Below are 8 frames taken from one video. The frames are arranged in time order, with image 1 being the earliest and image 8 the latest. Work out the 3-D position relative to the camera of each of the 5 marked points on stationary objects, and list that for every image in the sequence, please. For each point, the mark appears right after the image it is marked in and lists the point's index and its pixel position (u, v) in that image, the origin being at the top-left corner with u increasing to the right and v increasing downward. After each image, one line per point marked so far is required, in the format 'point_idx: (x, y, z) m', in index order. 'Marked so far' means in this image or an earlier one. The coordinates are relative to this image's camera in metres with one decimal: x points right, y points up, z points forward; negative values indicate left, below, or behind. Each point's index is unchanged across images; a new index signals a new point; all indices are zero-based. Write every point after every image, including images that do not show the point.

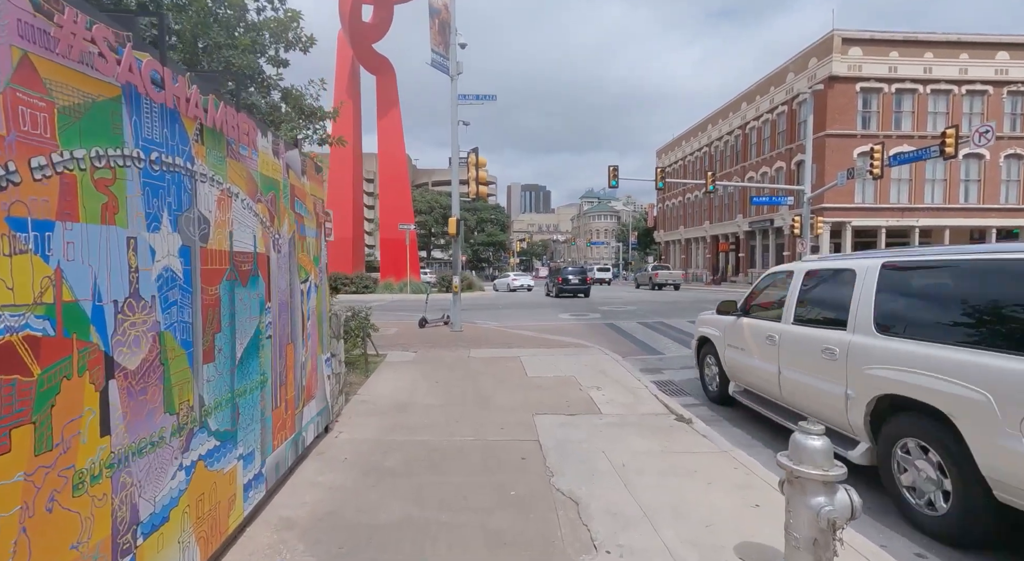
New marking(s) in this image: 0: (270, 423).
0: (-1.7, -1.0, +3.8) m
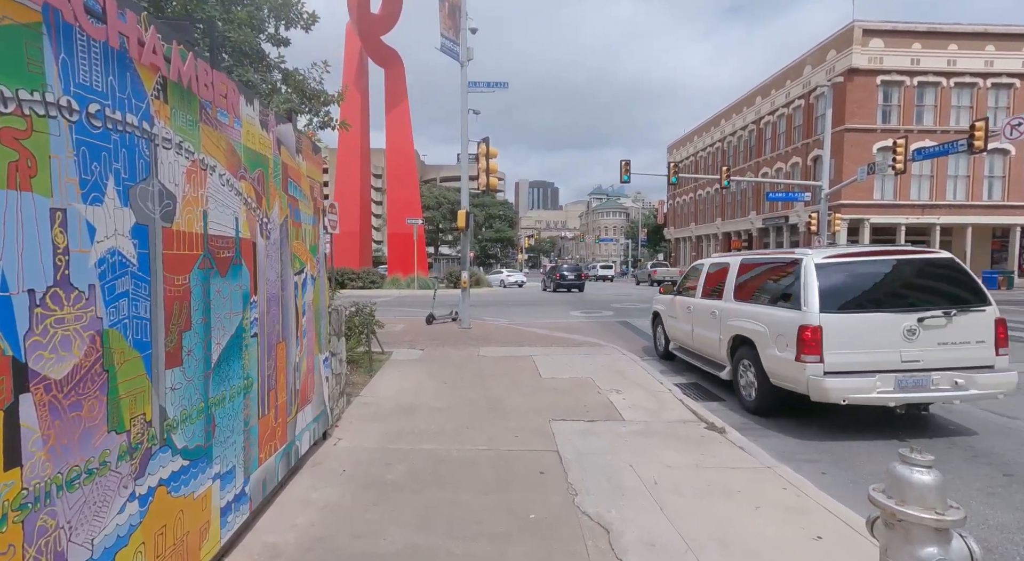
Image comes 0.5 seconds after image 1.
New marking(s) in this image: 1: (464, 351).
0: (-1.6, -0.9, +3.3) m
1: (-0.9, -1.3, +10.3) m
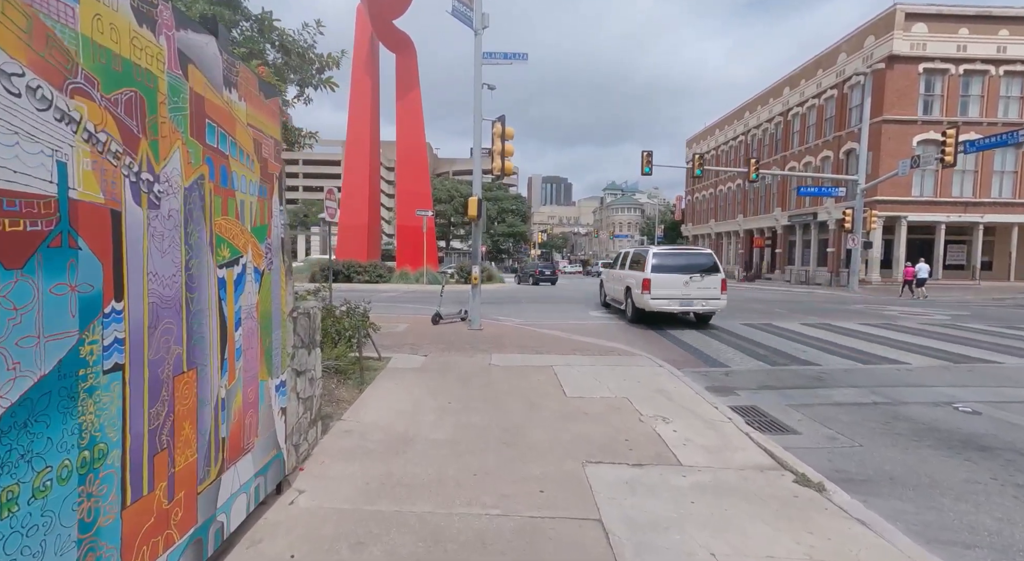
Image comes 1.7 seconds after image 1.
0: (-1.4, -0.9, +2.0) m
1: (-0.6, -1.2, +9.0) m
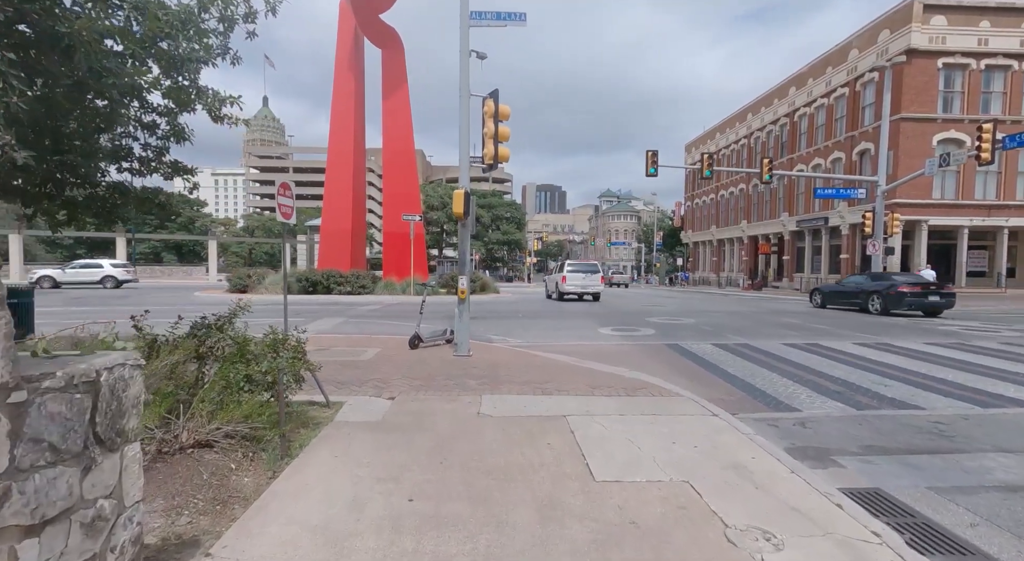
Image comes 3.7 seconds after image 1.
0: (-1.4, -1.0, -0.3) m
1: (-0.6, -1.4, +6.6) m
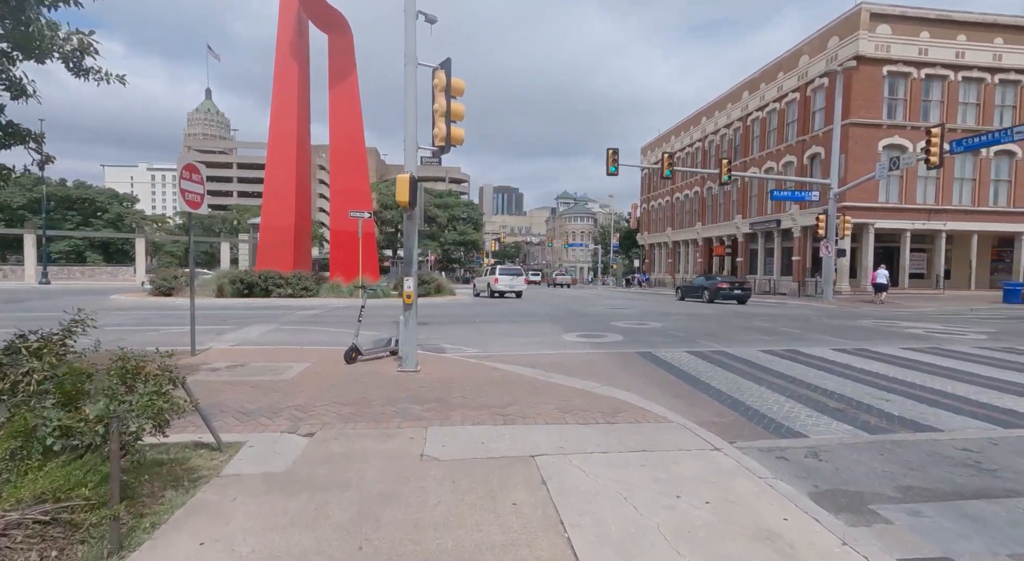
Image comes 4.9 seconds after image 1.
0: (-1.3, -1.0, -1.8) m
1: (-1.1, -1.4, +5.2) m
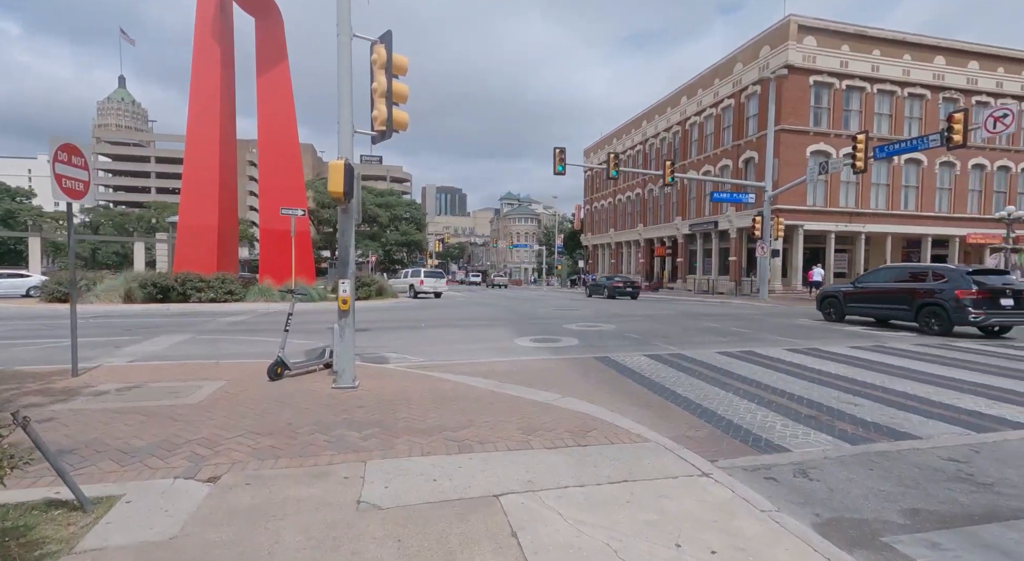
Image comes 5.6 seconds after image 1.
0: (-0.9, -1.0, -2.7) m
1: (-1.4, -1.5, +4.3) m
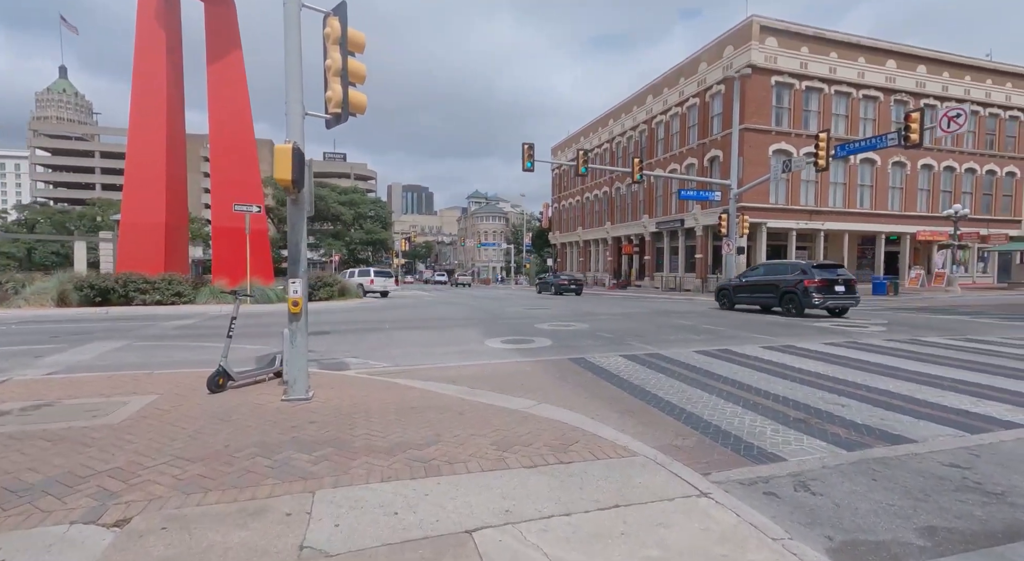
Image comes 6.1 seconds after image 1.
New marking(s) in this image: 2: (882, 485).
0: (-0.7, -1.0, -3.3) m
1: (-1.6, -1.5, +3.7) m
2: (+3.1, -1.7, +4.5) m
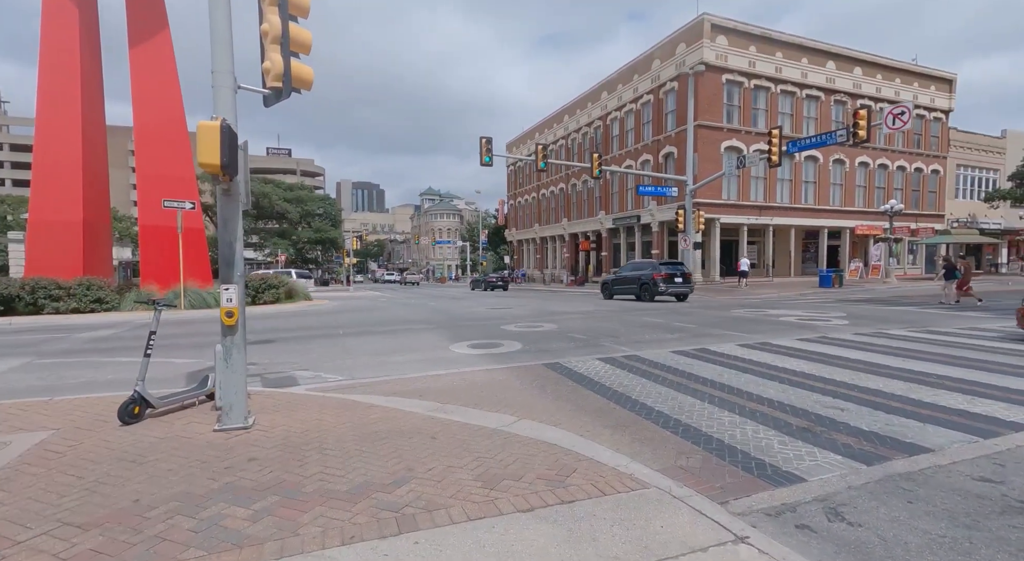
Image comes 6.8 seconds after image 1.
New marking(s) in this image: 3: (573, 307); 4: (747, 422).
0: (-0.1, -1.1, -4.1) m
1: (-1.6, -1.5, +2.7) m
2: (+3.0, -1.7, +3.9) m
3: (+2.3, -1.0, +19.5) m
4: (+2.6, -1.6, +6.0) m
